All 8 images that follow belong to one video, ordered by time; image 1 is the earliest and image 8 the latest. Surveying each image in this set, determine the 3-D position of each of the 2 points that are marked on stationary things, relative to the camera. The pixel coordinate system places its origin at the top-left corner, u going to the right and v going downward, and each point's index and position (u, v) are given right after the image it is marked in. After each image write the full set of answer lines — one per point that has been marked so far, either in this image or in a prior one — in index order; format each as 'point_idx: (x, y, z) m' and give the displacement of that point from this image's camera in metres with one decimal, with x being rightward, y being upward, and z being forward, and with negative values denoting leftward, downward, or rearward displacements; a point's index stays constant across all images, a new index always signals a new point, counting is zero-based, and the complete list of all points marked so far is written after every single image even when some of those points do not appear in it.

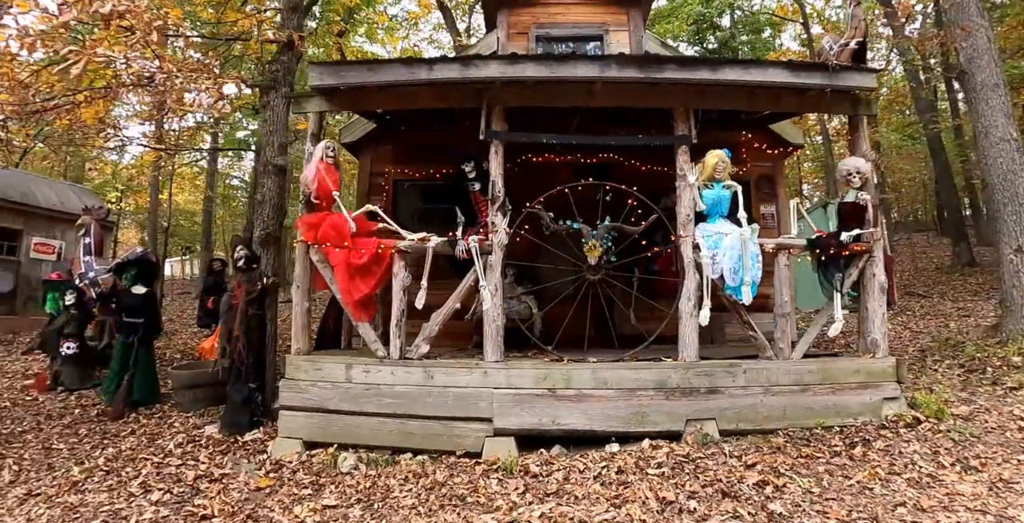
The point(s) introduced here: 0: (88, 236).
0: (-5.6, +0.3, +6.5) m
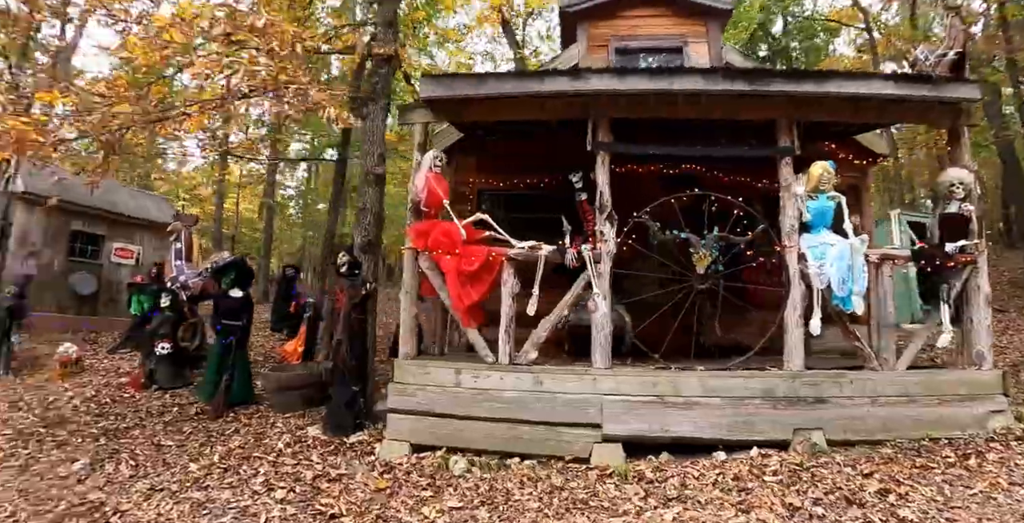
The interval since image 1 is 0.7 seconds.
0: (-4.5, +0.3, +6.7) m
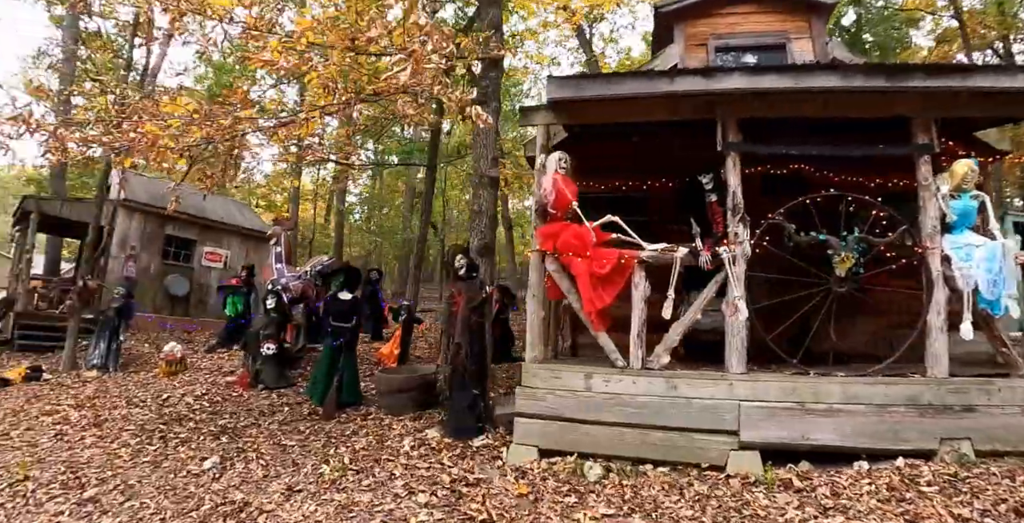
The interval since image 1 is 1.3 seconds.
0: (-3.2, +0.2, +6.8) m
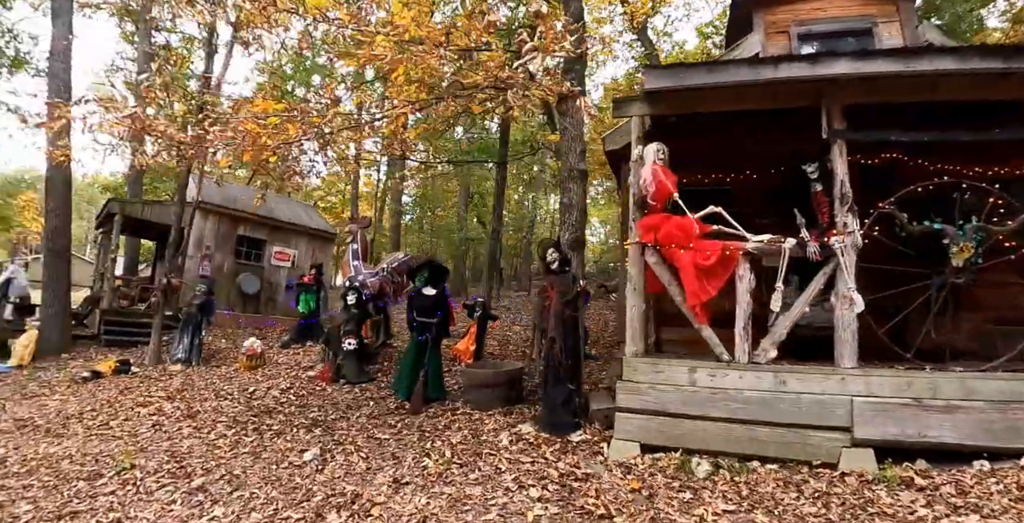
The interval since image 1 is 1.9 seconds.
0: (-2.2, +0.3, +6.9) m
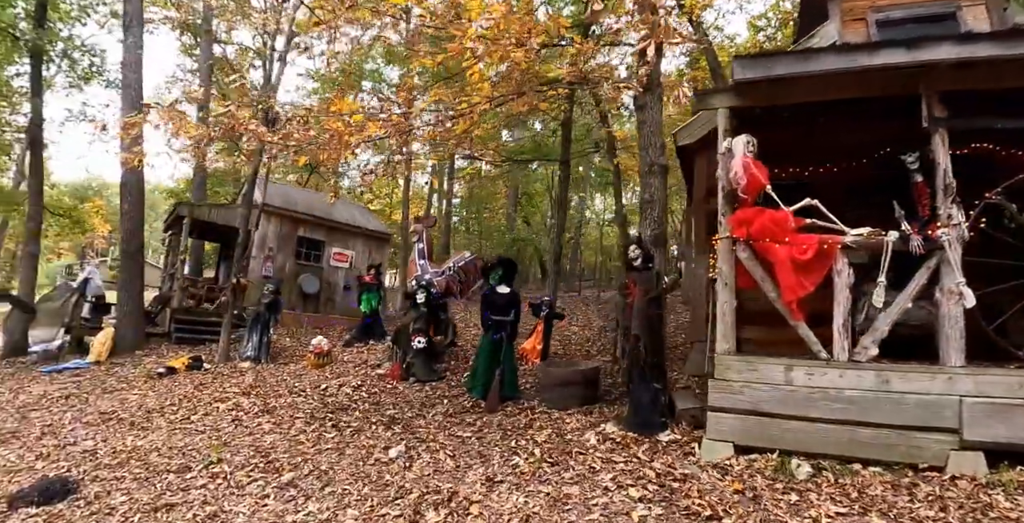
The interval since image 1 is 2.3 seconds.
0: (-1.3, +0.3, +6.9) m
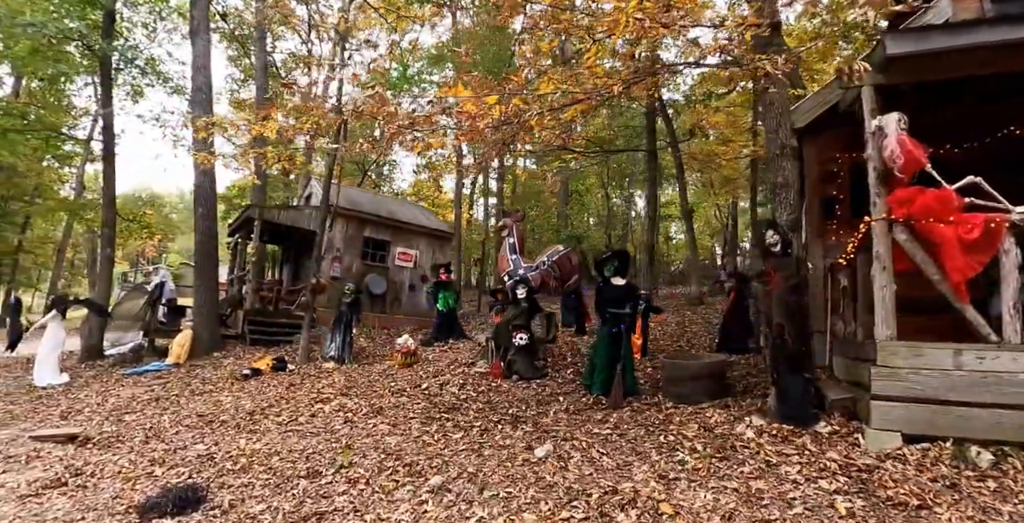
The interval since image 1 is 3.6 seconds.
0: (0.0, +0.3, +6.7) m
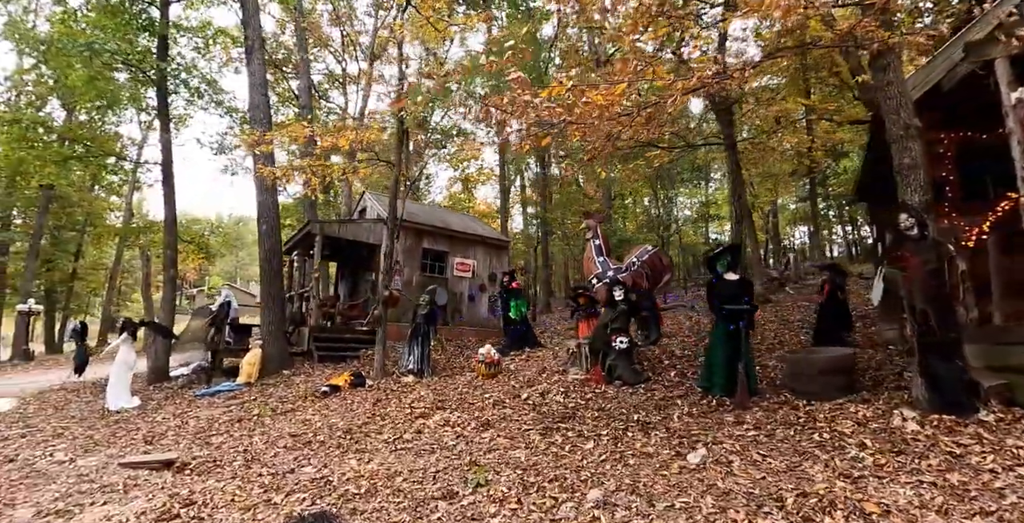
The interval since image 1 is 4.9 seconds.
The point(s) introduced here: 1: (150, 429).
0: (+1.2, +0.3, +6.5) m
1: (-4.6, -2.1, +6.2) m
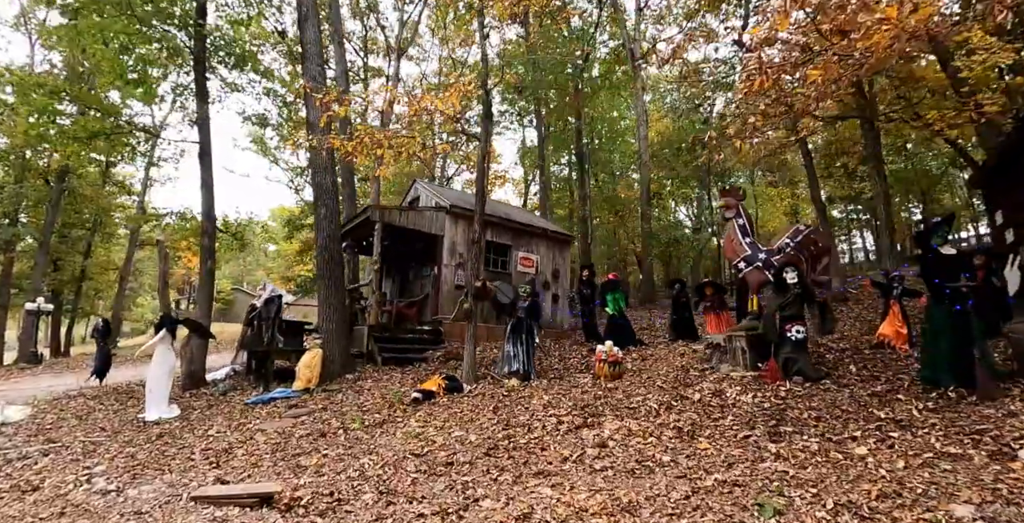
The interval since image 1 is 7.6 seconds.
0: (+2.8, +0.5, +5.7) m
1: (-2.9, -1.8, +4.6) m
